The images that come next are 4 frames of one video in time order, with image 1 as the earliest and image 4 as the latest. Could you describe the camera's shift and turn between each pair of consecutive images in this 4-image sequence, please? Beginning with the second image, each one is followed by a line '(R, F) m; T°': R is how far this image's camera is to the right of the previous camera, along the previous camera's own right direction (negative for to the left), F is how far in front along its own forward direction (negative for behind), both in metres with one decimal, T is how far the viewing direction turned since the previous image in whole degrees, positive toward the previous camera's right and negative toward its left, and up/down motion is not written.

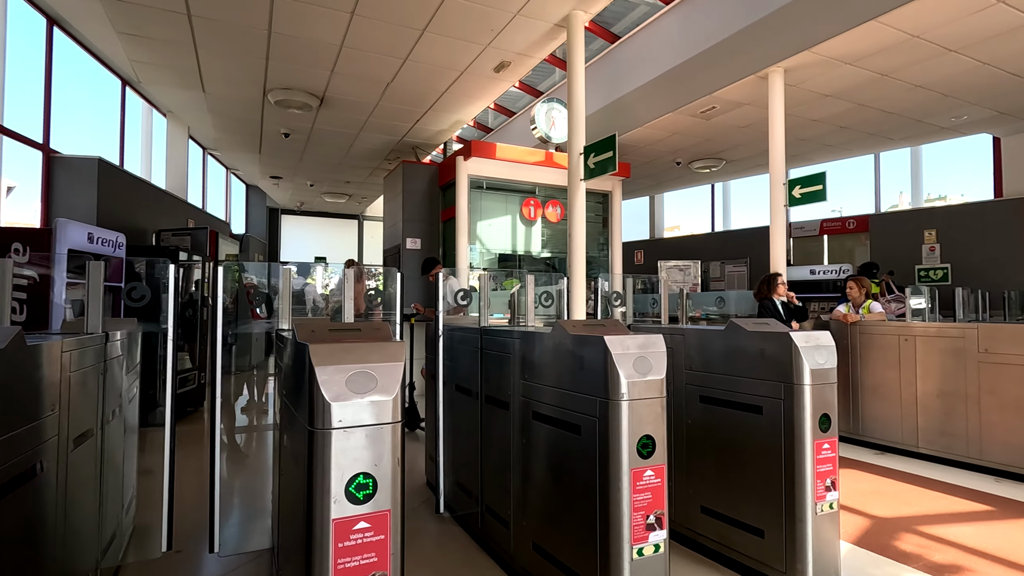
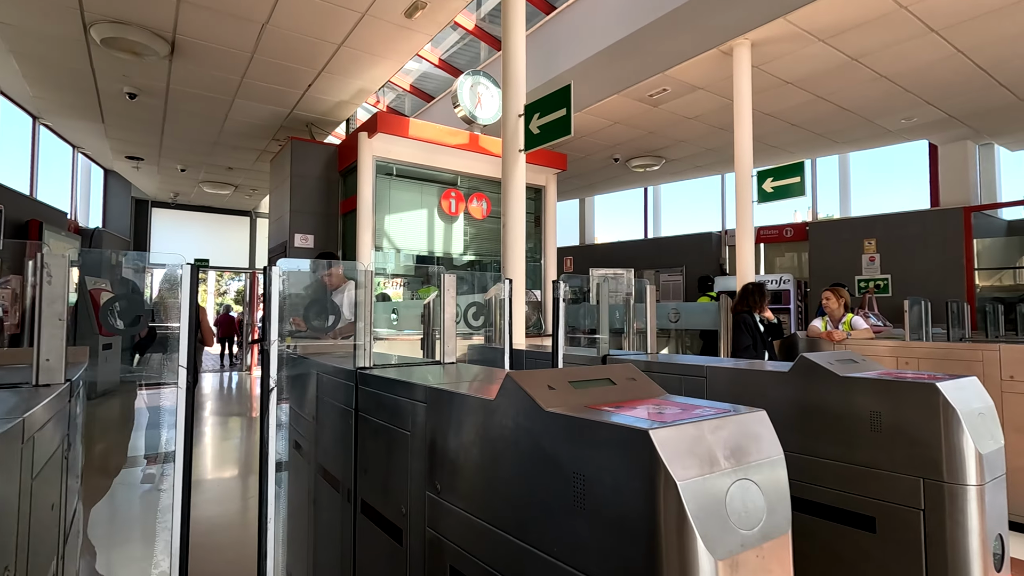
(0.0, +1.2) m; +9°
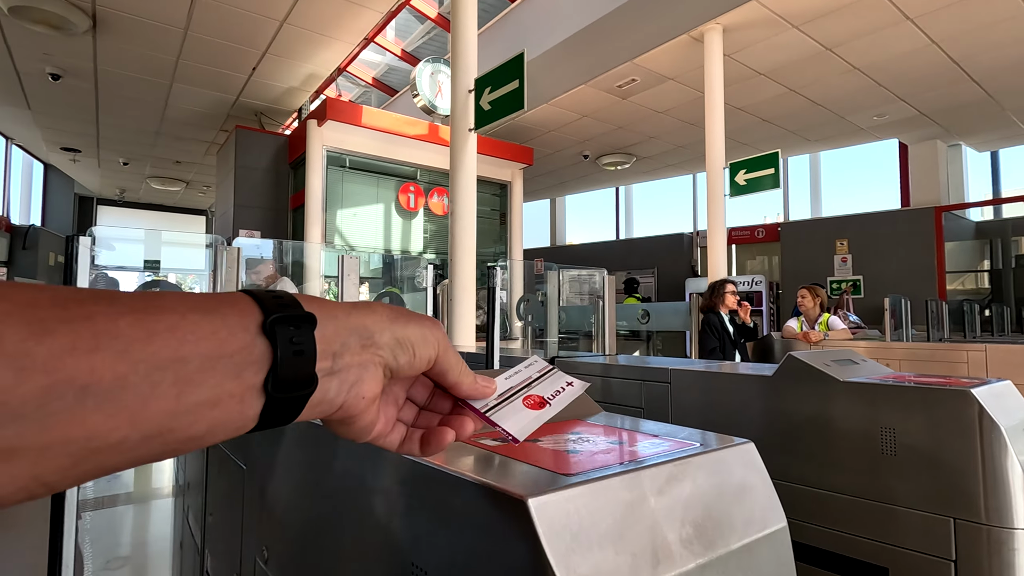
(+0.1, +0.3) m; +3°
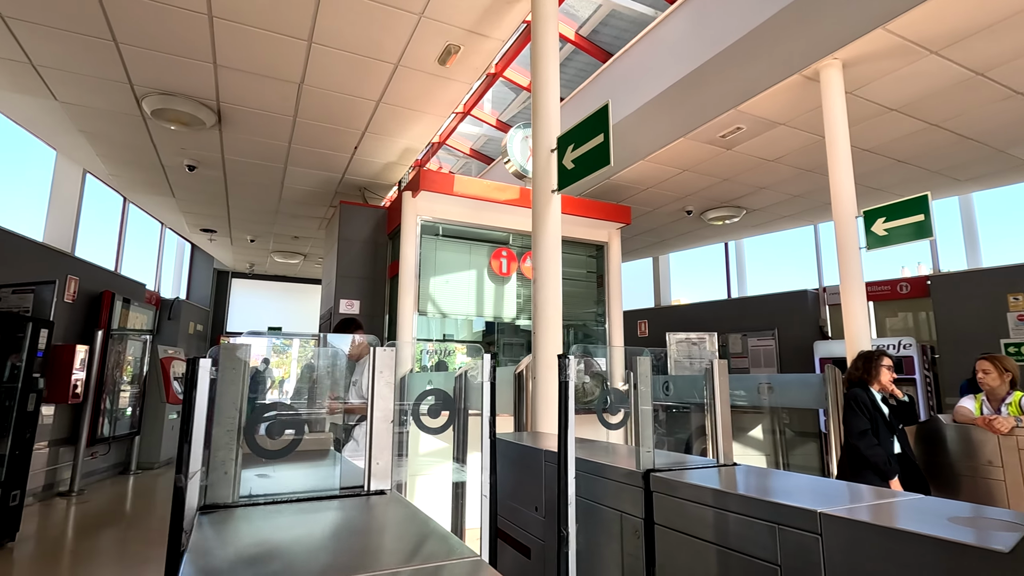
(+0.1, +0.3) m; -11°
